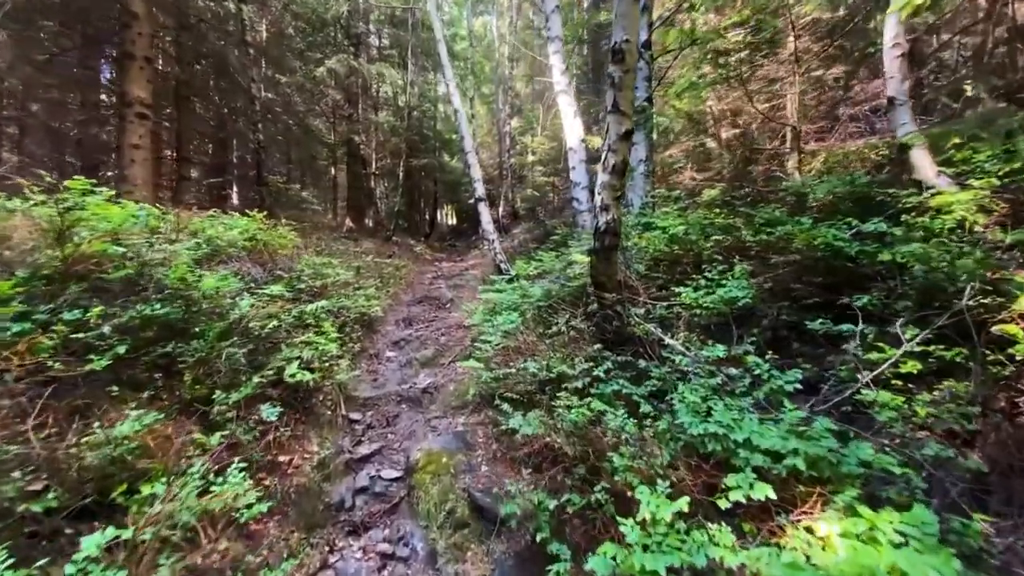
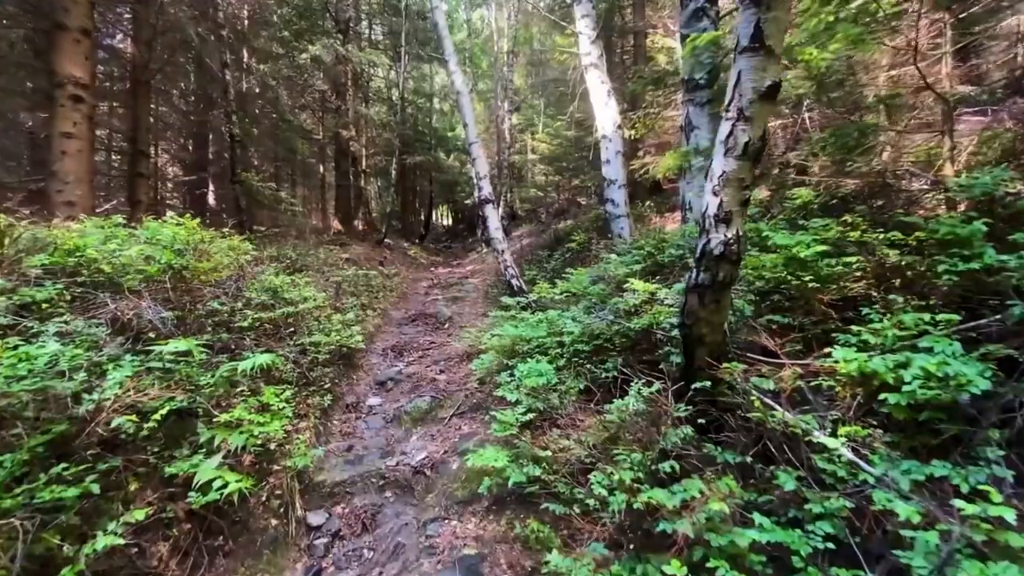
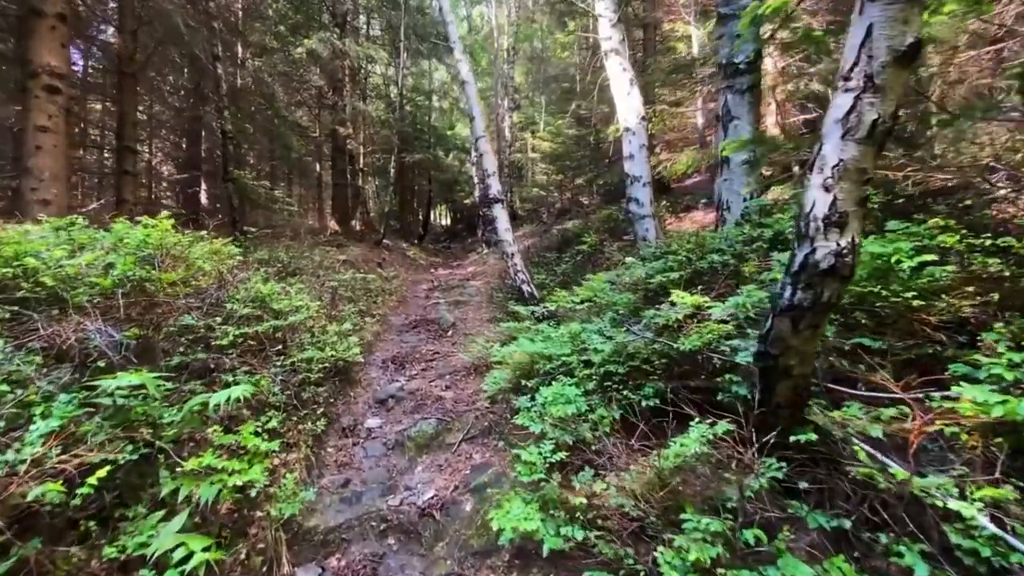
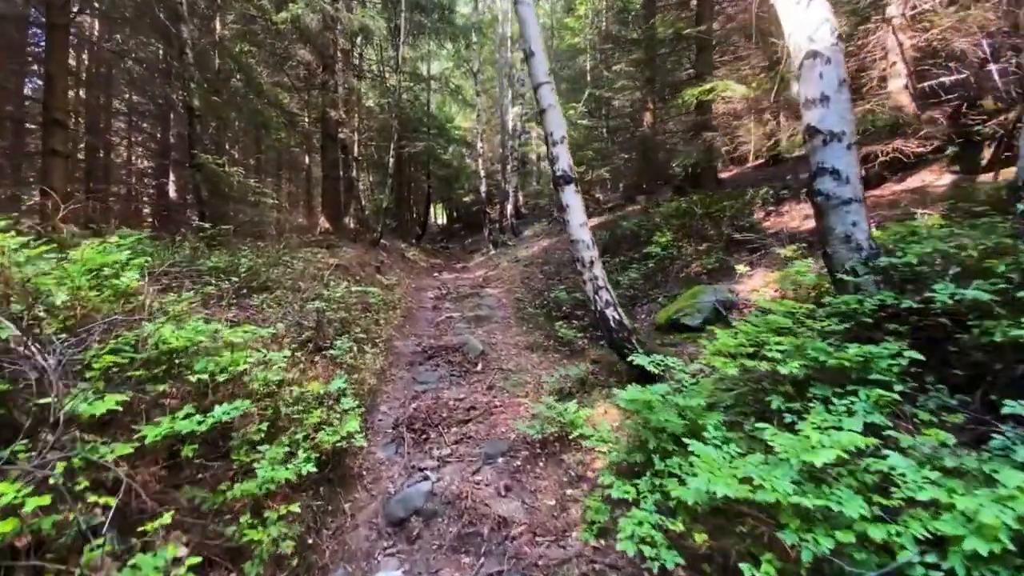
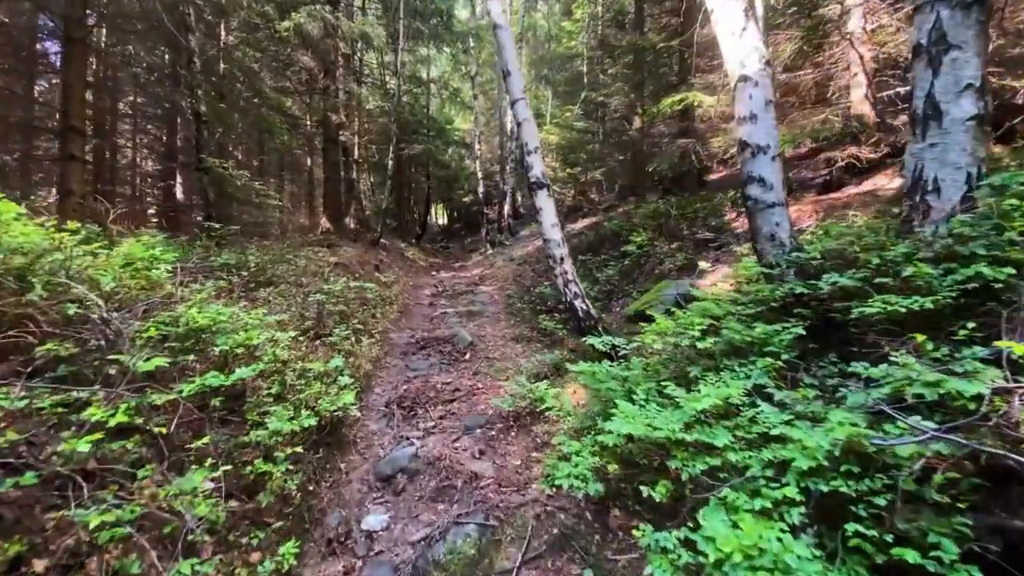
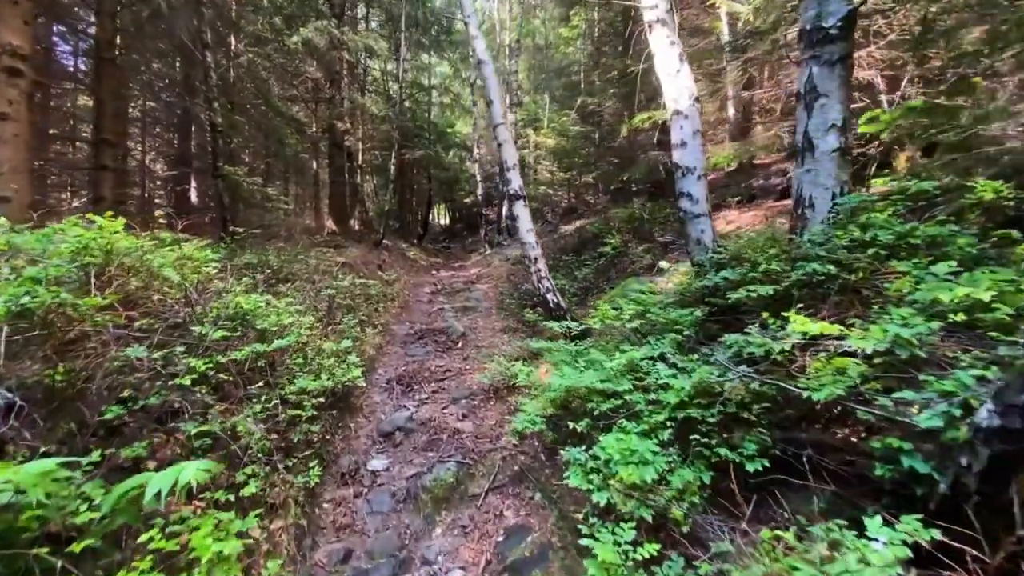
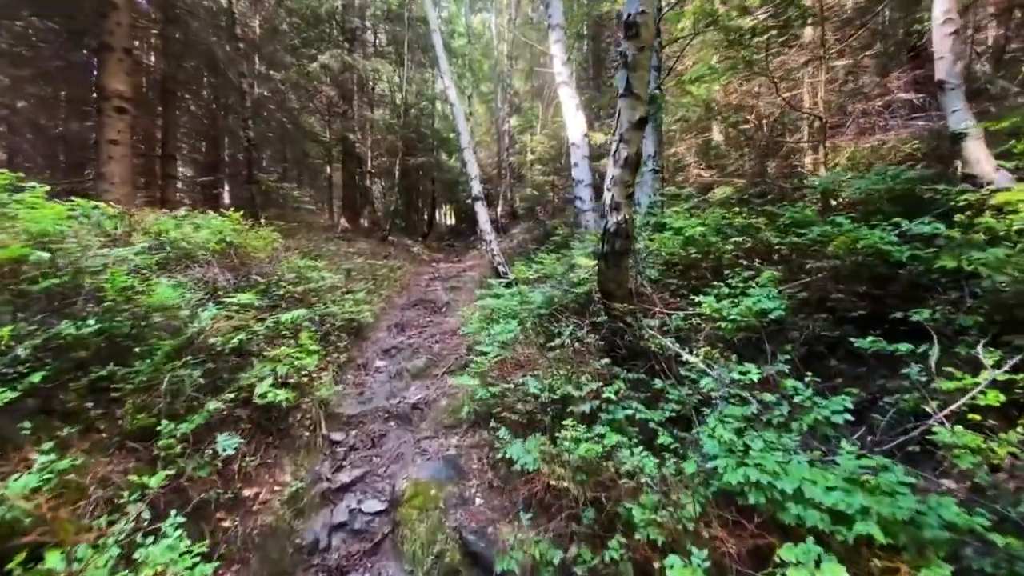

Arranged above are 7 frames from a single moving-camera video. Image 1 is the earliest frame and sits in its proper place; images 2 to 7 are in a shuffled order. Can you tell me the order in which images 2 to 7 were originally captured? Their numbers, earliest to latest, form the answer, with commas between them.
7, 2, 3, 6, 5, 4
